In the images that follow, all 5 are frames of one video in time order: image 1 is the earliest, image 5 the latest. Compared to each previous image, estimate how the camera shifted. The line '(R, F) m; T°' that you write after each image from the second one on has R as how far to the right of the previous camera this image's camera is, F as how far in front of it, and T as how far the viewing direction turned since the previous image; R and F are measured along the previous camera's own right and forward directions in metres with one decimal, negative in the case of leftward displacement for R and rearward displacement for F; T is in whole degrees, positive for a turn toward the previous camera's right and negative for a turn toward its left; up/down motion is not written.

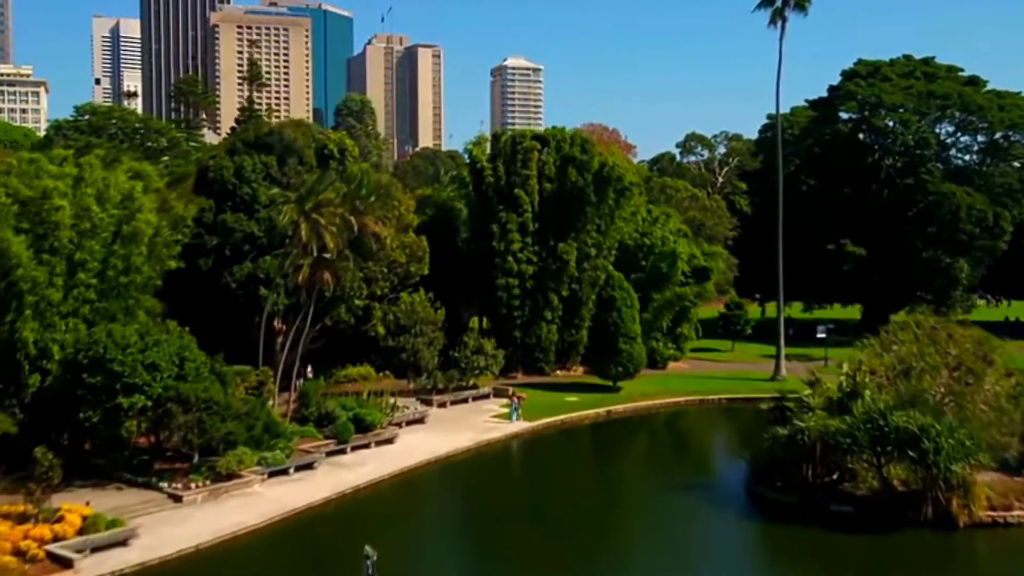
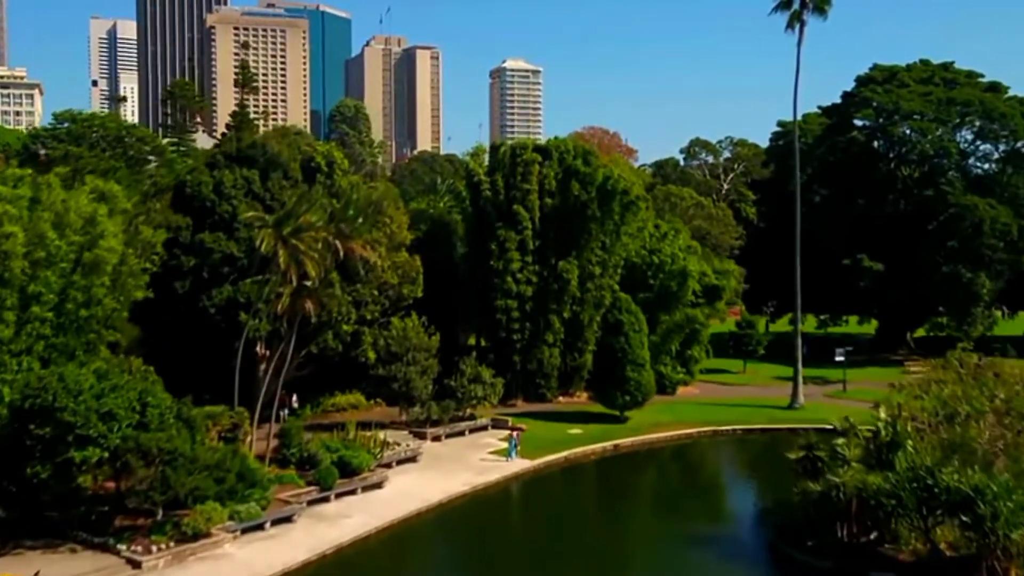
(0.0, +2.3) m; 0°
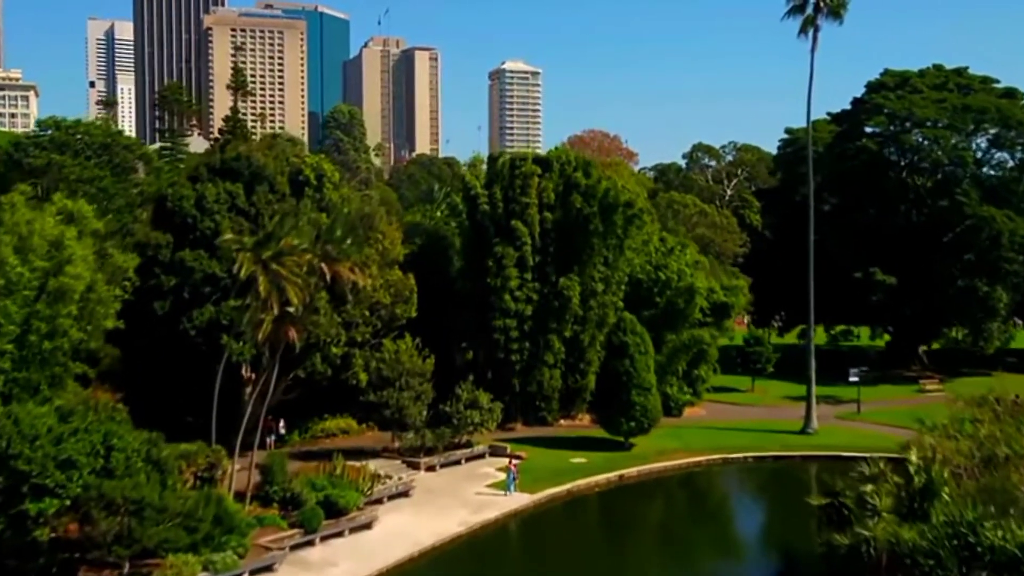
(0.0, +1.7) m; 0°
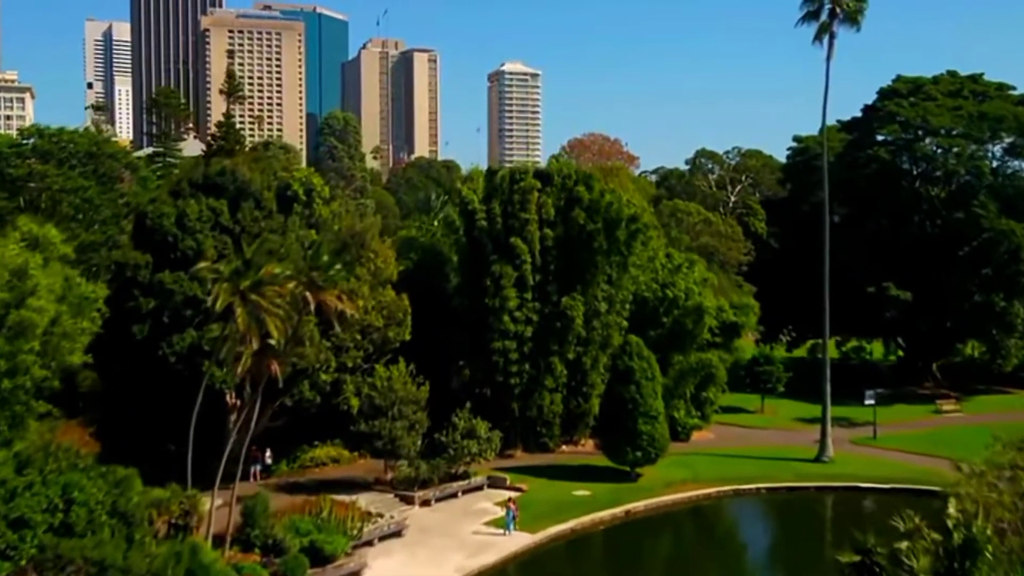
(0.0, +1.7) m; 0°
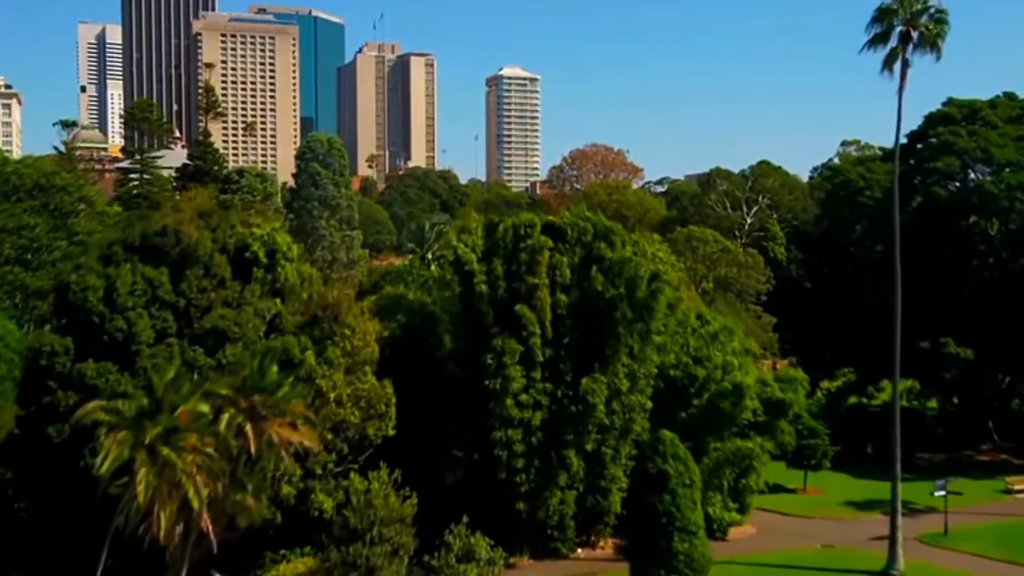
(-0.2, +5.4) m; 0°
